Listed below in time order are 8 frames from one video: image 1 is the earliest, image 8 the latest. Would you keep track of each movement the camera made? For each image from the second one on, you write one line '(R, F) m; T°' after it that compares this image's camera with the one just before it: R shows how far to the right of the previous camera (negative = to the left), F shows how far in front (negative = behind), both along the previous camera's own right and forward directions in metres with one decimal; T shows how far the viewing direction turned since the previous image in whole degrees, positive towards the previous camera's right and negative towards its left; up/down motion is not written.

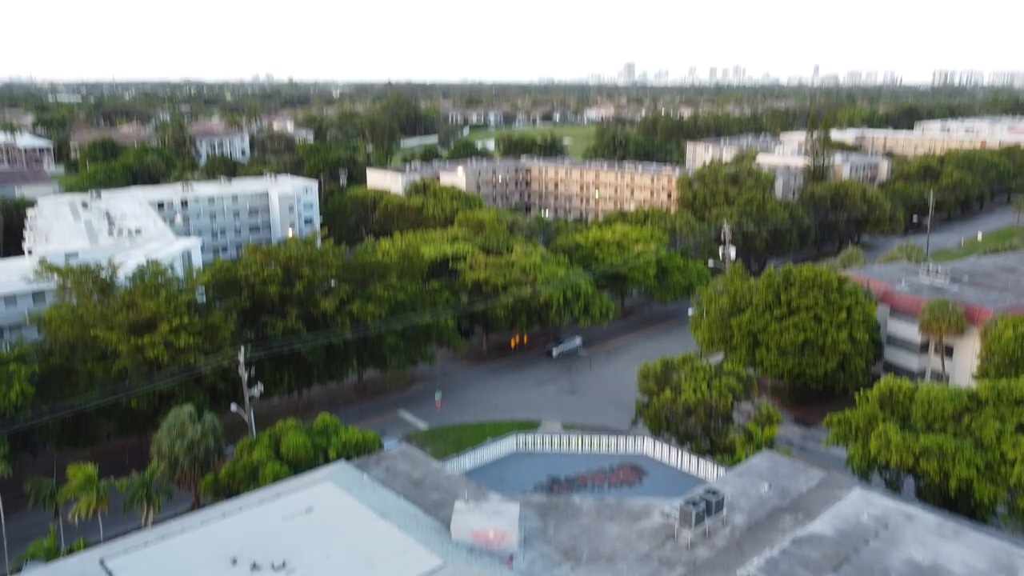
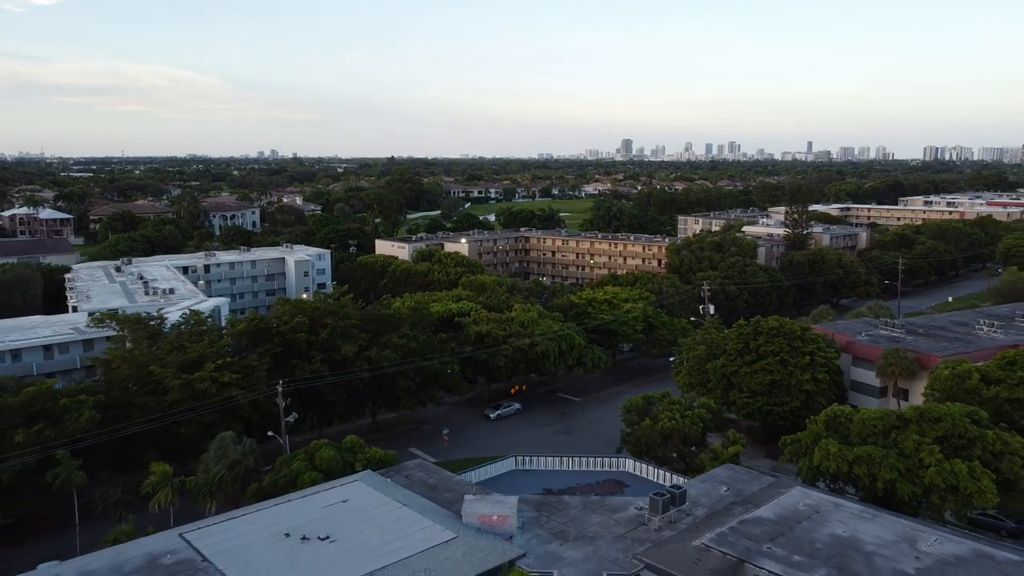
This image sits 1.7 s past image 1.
(0.0, -3.0) m; 0°
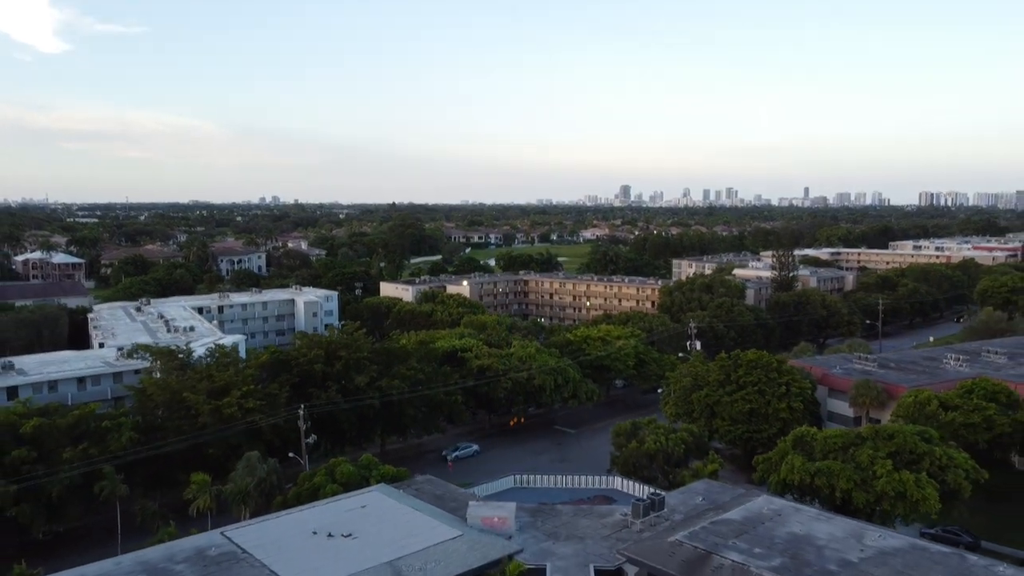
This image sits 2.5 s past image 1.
(0.0, -2.3) m; 0°
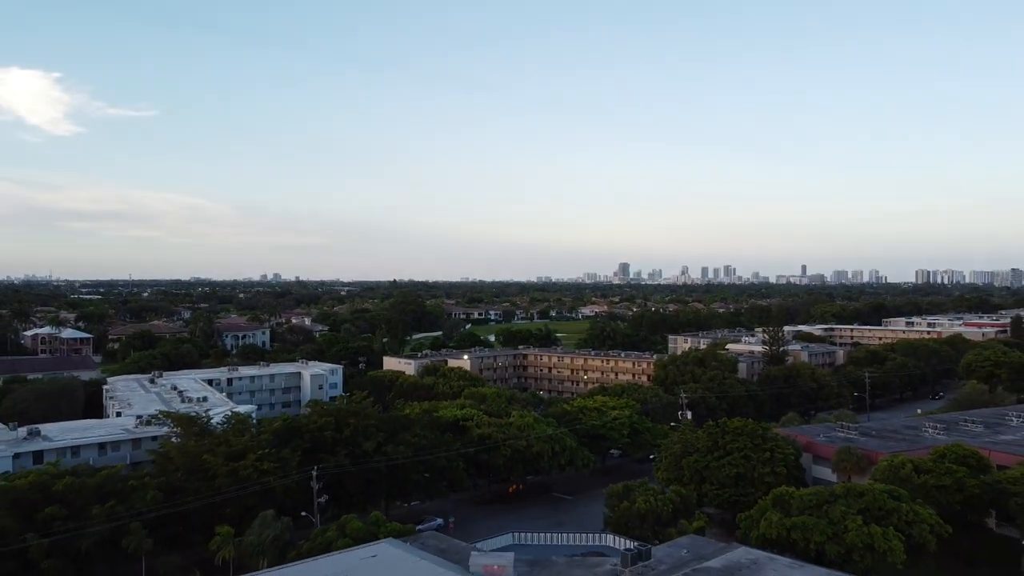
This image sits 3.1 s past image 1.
(0.0, -2.1) m; 0°
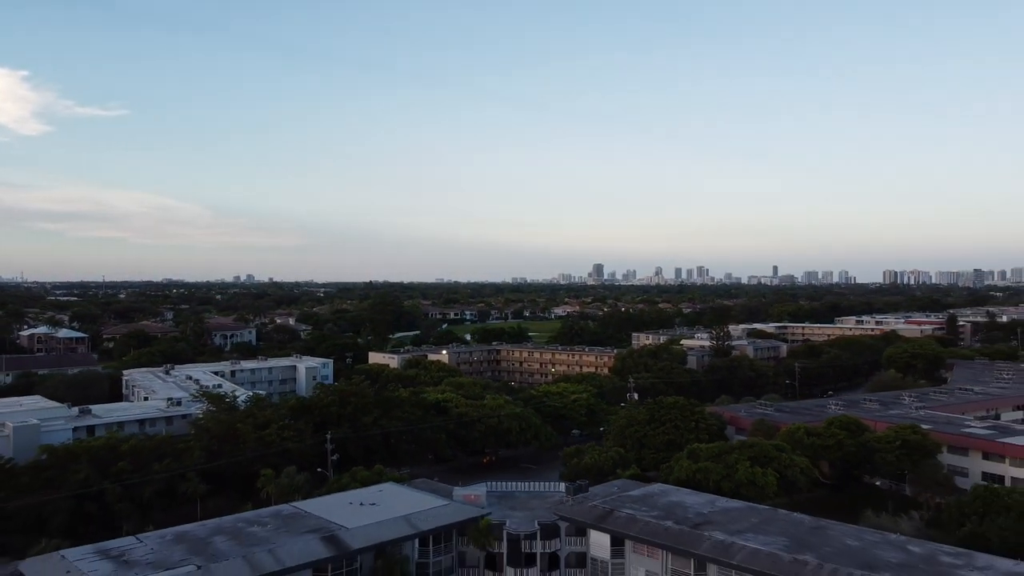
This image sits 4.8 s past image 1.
(+0.1, -6.2) m; +2°
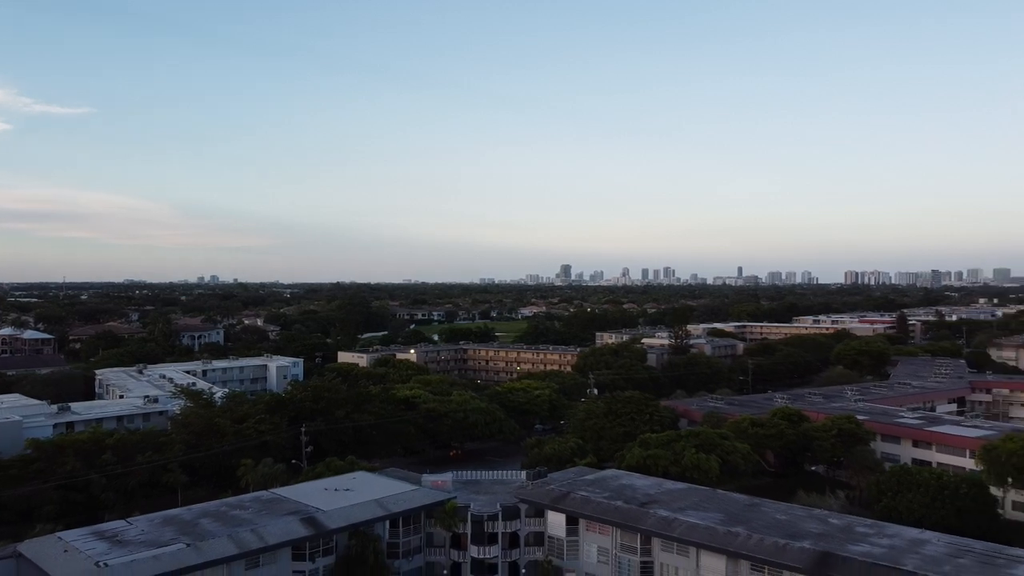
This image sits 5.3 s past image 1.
(+0.2, -2.0) m; +3°
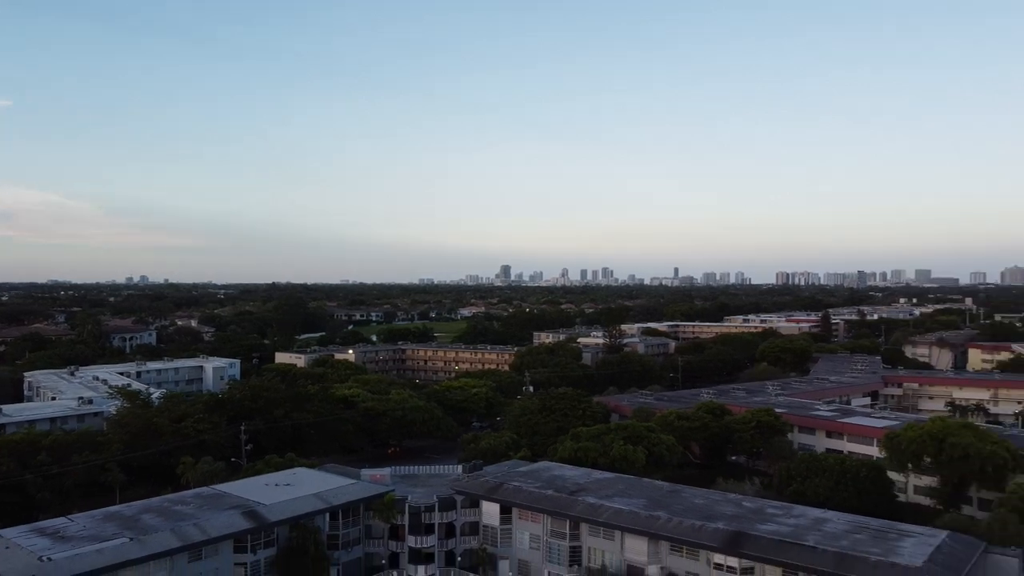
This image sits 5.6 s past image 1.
(+0.2, -1.2) m; +5°
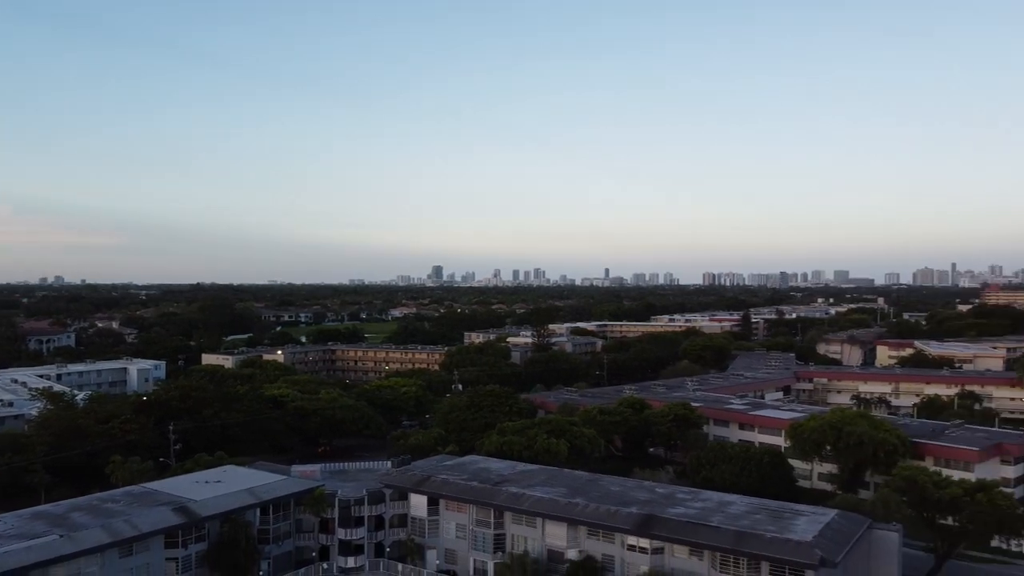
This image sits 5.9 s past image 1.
(+0.3, -1.3) m; +5°
